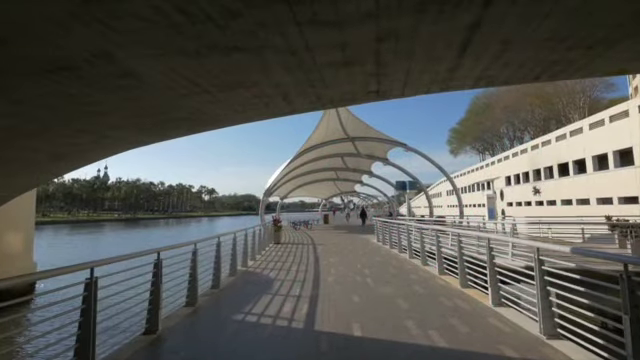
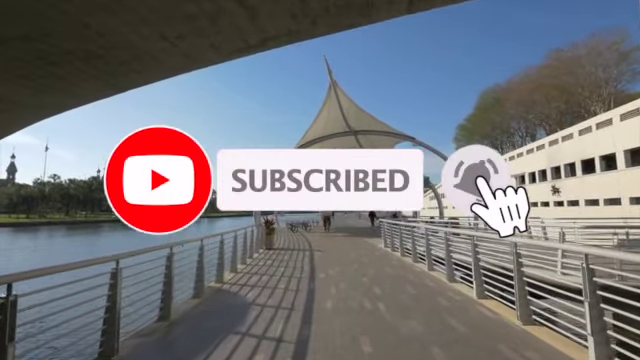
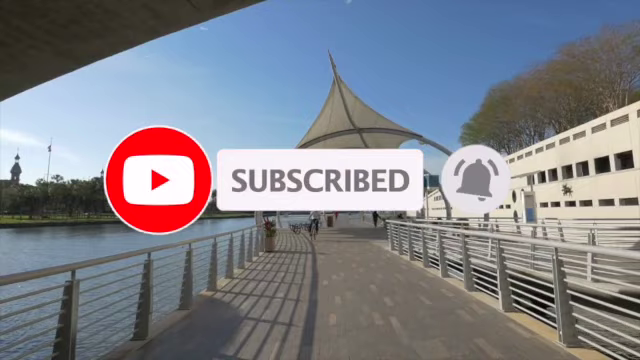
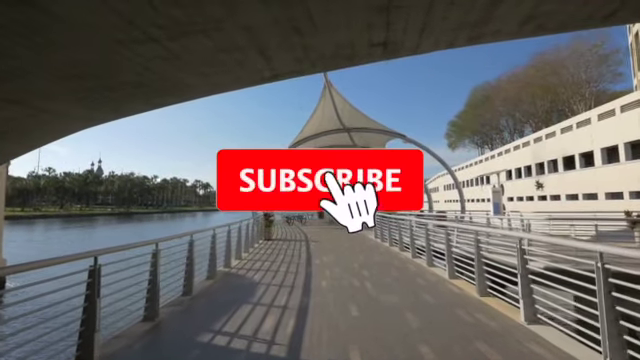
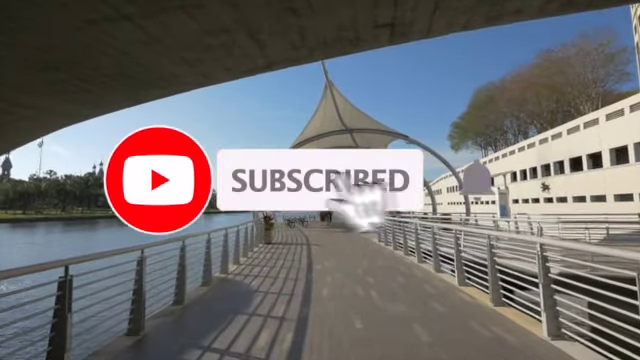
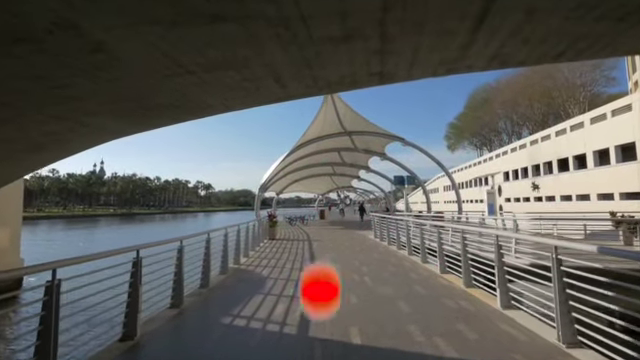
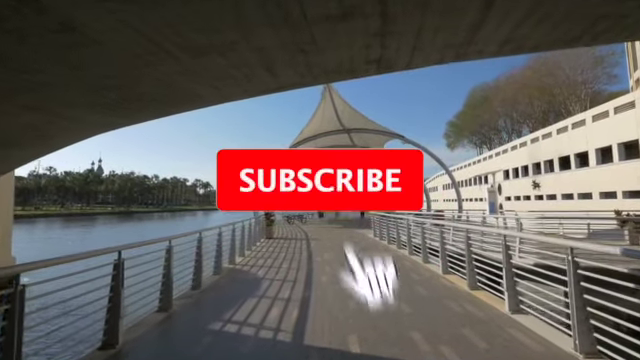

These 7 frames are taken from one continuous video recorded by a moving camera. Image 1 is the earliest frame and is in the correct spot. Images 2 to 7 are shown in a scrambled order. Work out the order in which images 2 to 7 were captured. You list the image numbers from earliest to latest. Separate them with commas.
6, 7, 4, 5, 2, 3
